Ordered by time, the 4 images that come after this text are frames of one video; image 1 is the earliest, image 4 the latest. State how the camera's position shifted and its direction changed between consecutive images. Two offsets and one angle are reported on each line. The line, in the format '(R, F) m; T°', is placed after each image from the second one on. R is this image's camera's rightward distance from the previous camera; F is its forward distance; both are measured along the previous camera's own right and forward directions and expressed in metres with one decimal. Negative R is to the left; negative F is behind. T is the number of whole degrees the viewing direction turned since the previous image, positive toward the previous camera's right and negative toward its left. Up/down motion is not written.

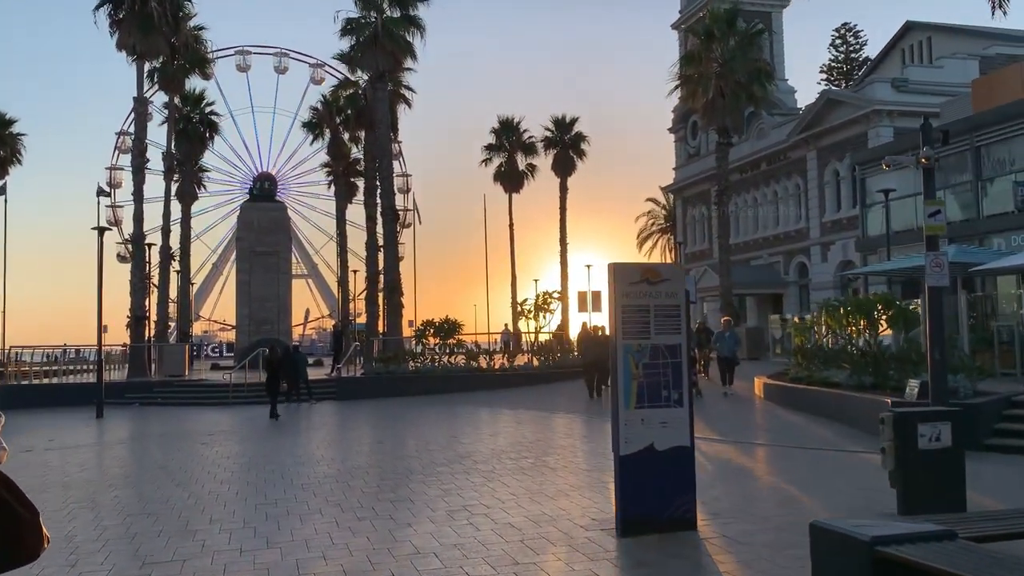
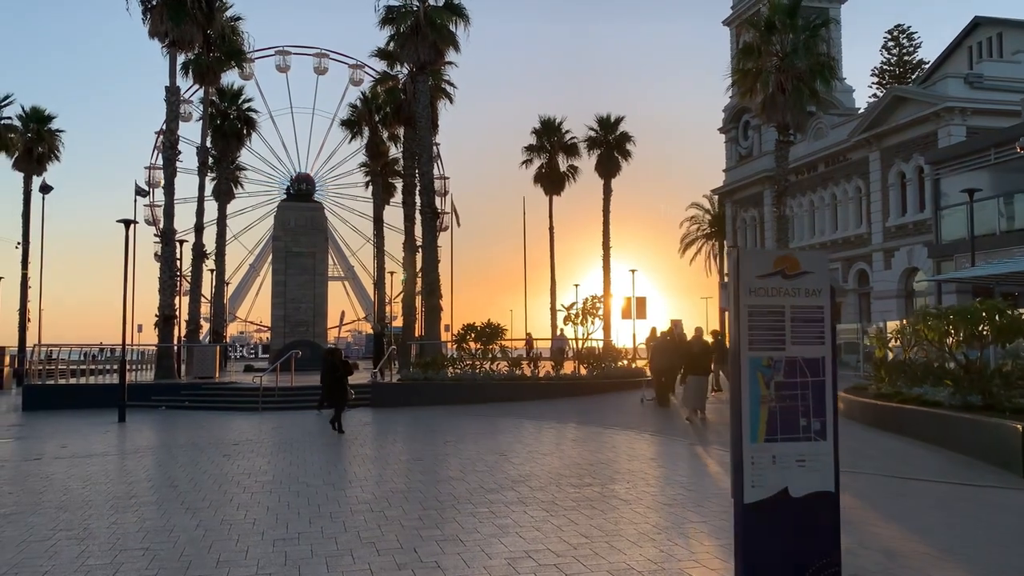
(-0.2, +1.1) m; -2°
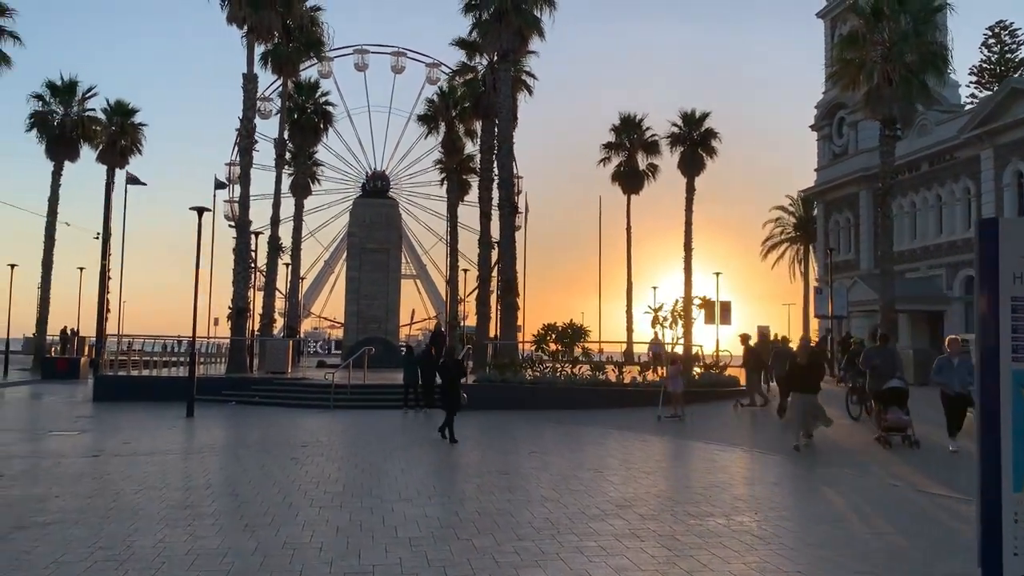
(-0.2, +0.9) m; -4°
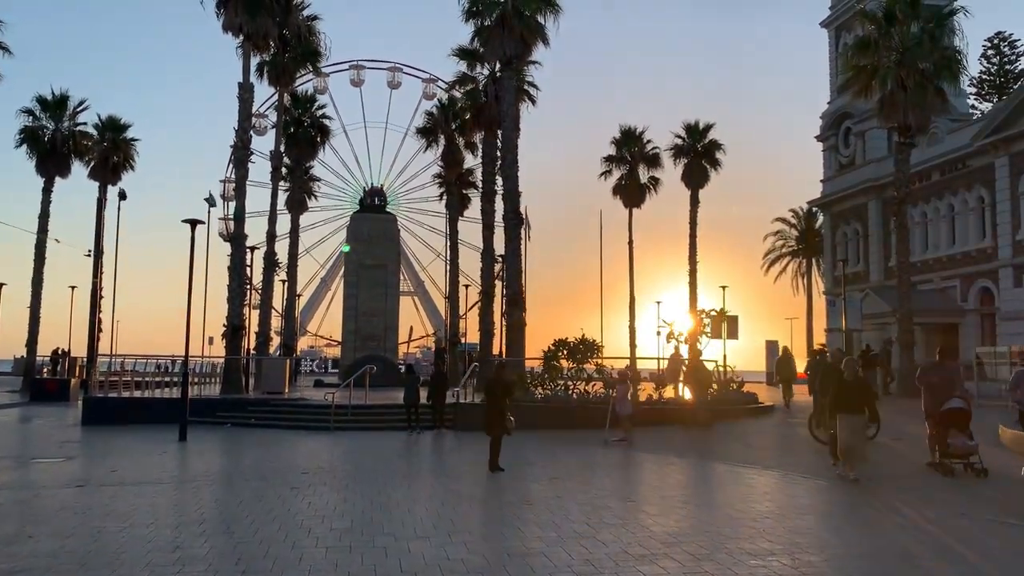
(-0.2, +0.6) m; 0°
